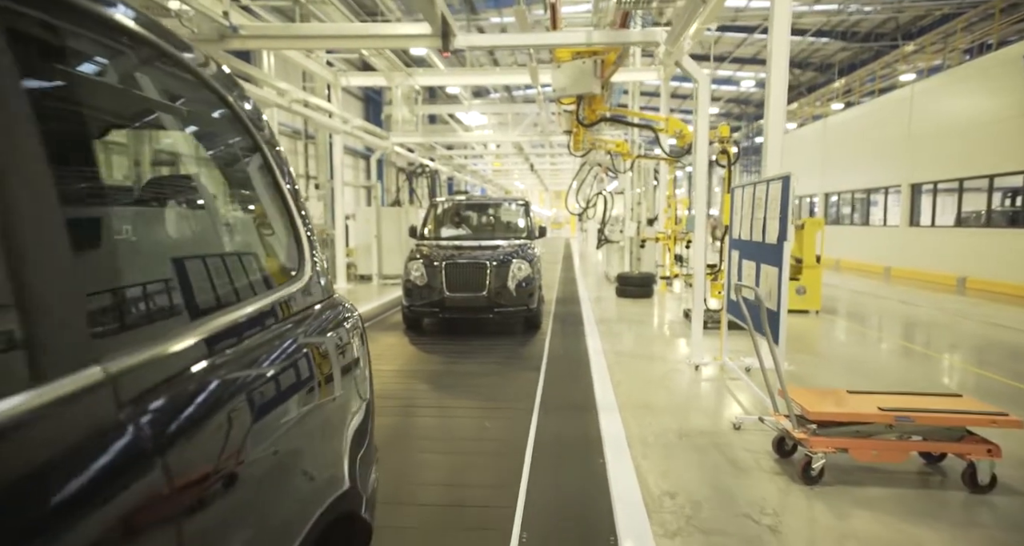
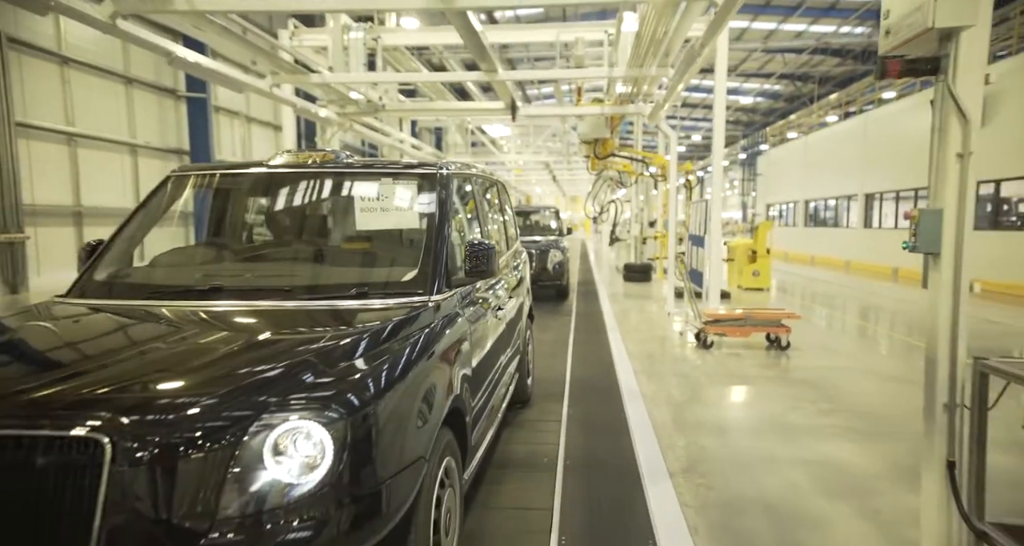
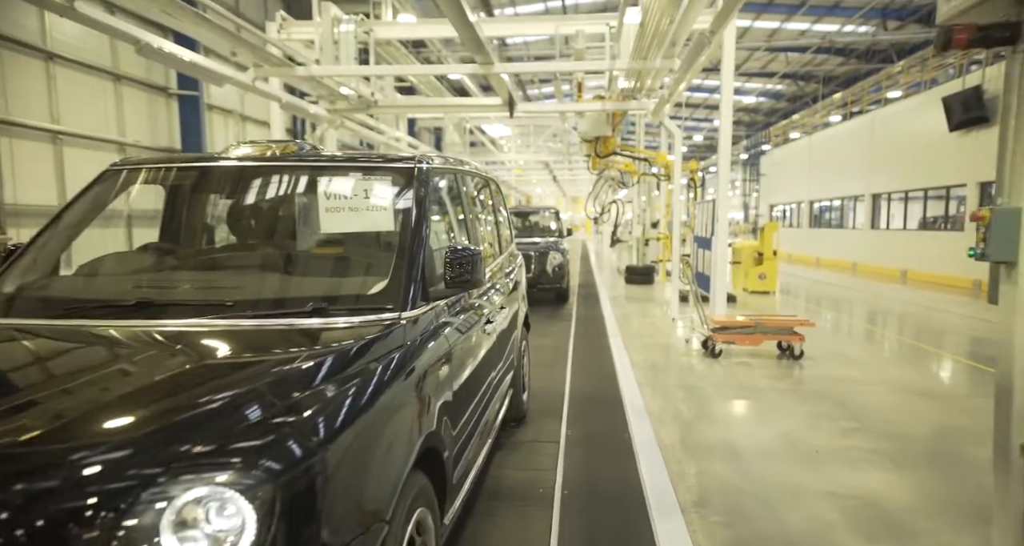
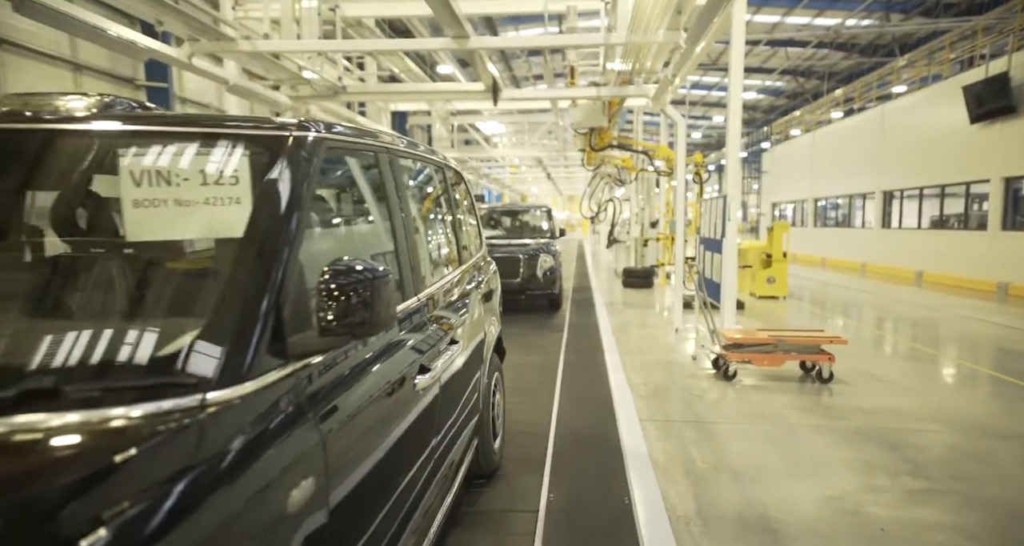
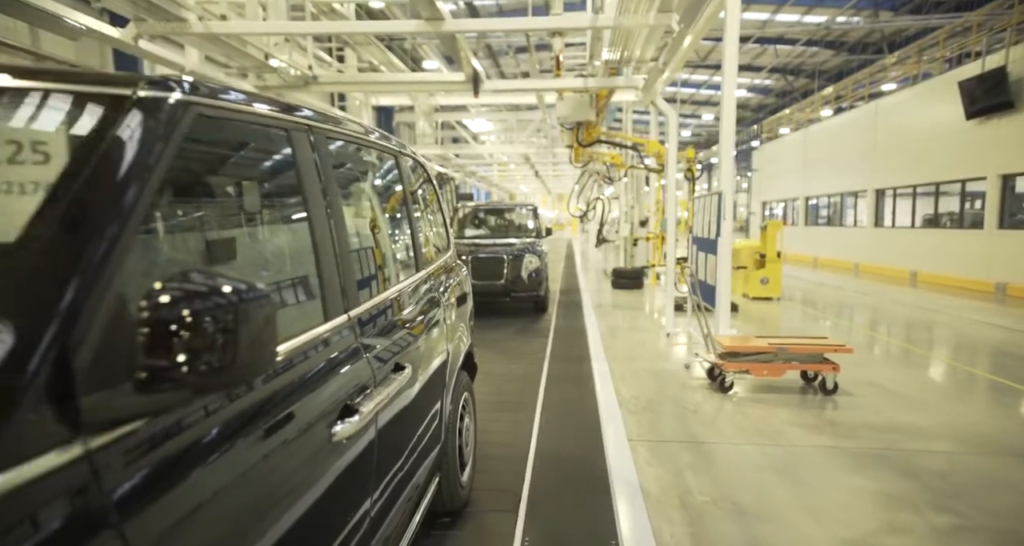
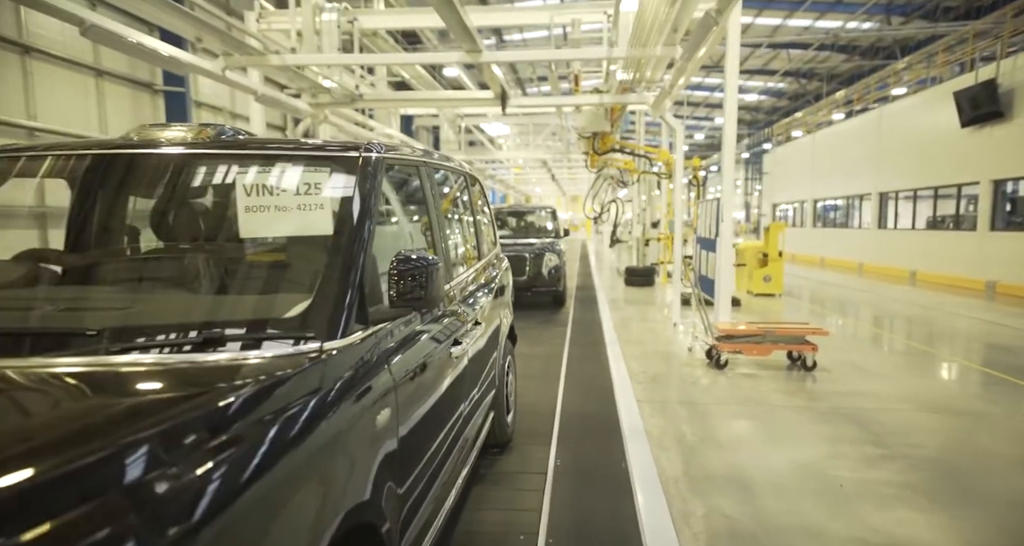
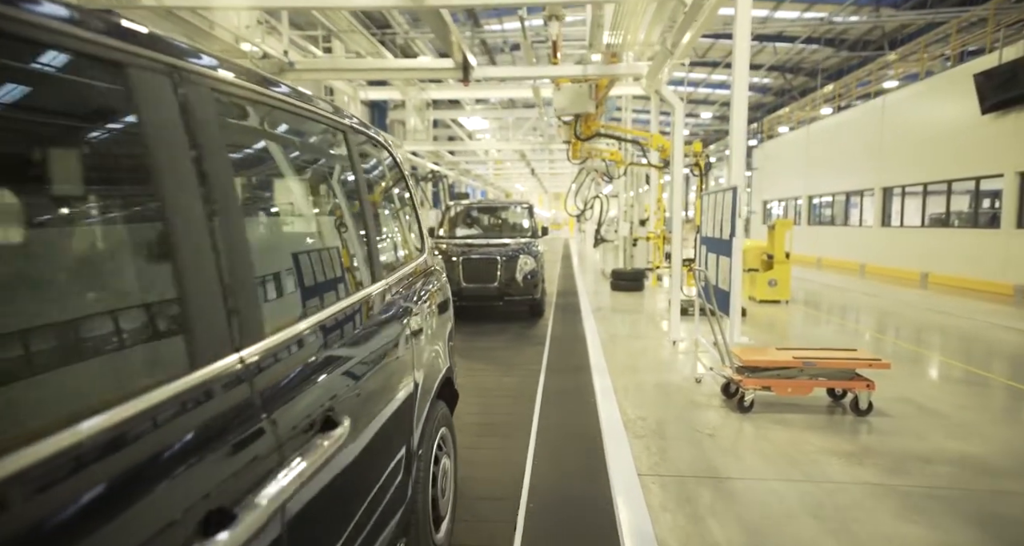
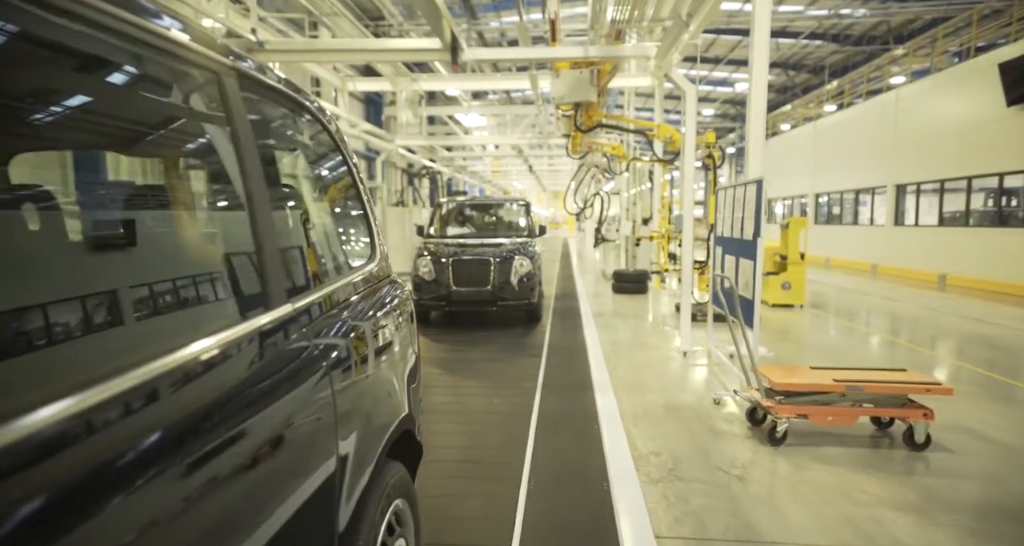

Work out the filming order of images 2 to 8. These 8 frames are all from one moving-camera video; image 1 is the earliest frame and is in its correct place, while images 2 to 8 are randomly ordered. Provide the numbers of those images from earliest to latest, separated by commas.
8, 7, 5, 4, 6, 3, 2
